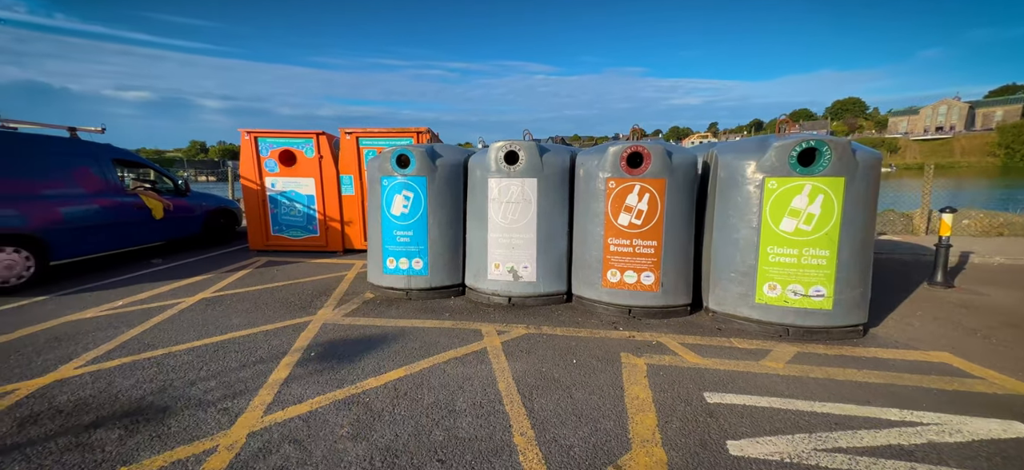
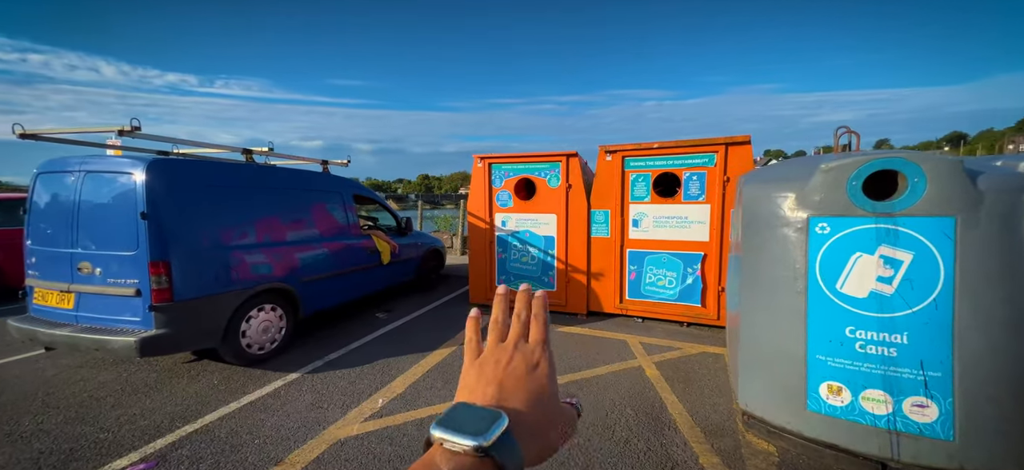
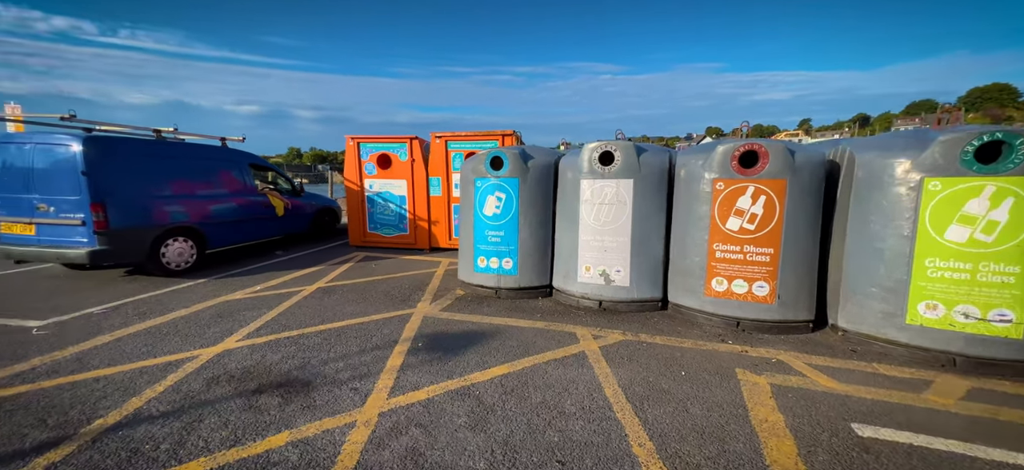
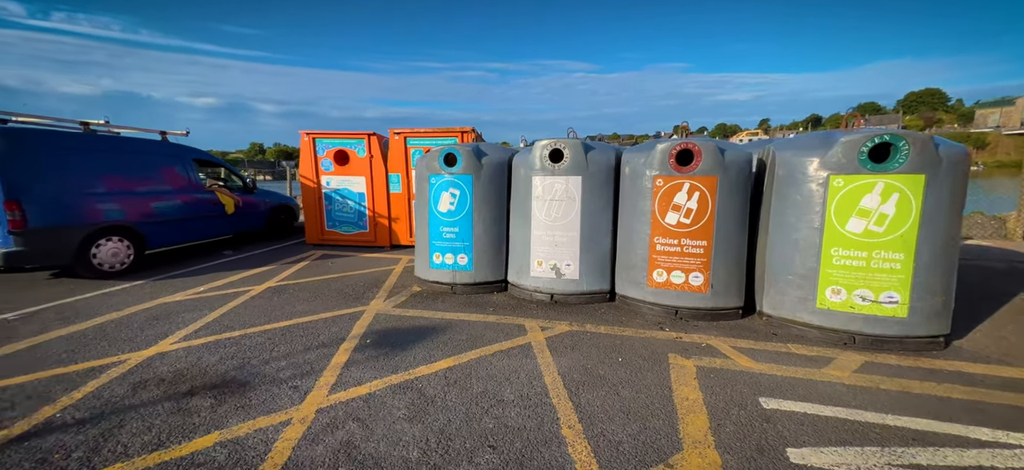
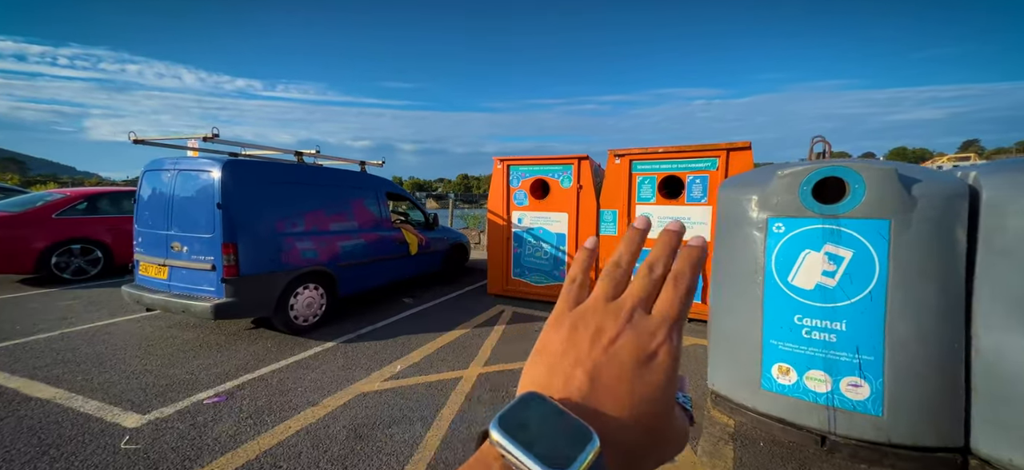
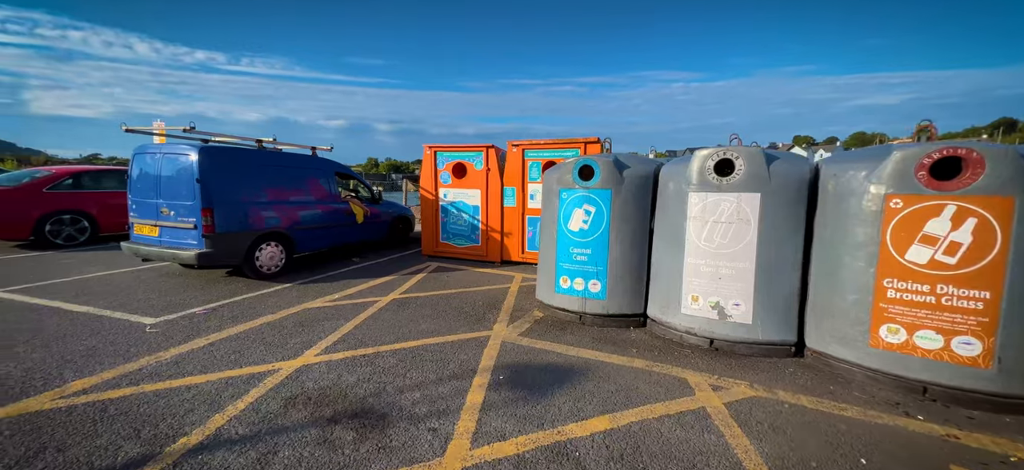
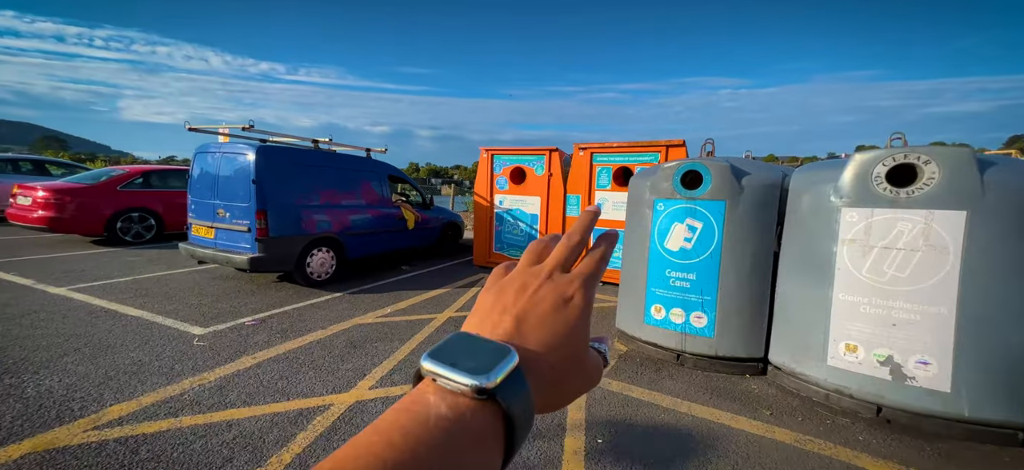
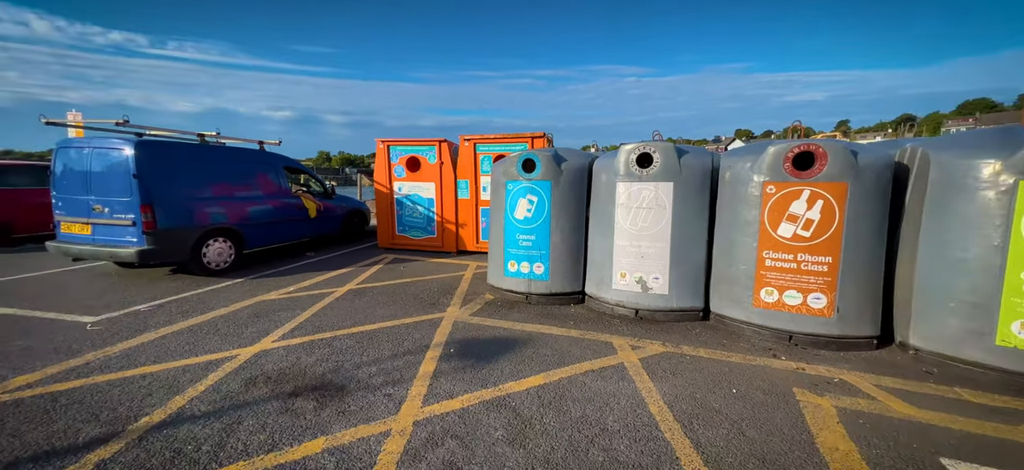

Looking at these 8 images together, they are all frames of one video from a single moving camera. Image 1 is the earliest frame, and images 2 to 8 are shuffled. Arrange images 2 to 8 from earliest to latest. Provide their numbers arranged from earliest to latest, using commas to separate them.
4, 3, 8, 6, 7, 5, 2
